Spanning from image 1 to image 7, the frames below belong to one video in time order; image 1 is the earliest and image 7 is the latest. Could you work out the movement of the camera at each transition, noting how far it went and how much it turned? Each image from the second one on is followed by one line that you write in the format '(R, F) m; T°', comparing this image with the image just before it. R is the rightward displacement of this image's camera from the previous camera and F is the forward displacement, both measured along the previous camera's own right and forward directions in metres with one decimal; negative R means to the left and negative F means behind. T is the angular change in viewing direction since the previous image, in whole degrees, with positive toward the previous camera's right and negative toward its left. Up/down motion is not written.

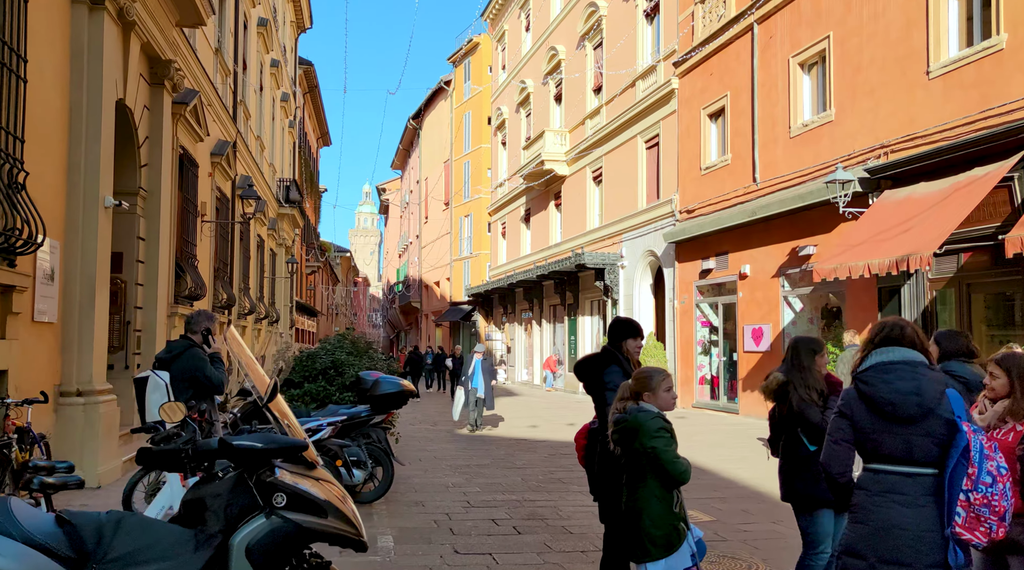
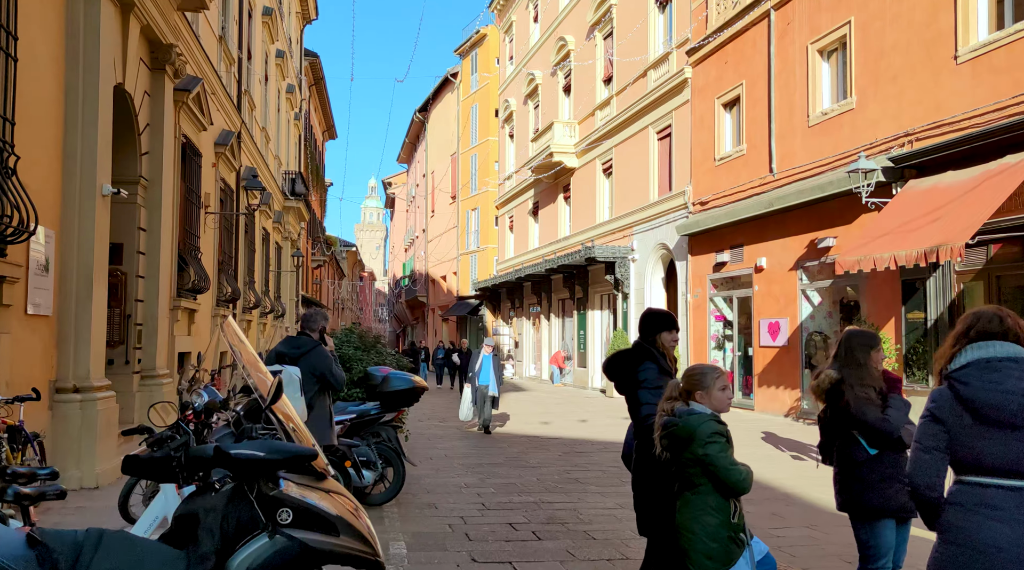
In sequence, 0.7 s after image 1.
(-0.1, +0.4) m; 0°
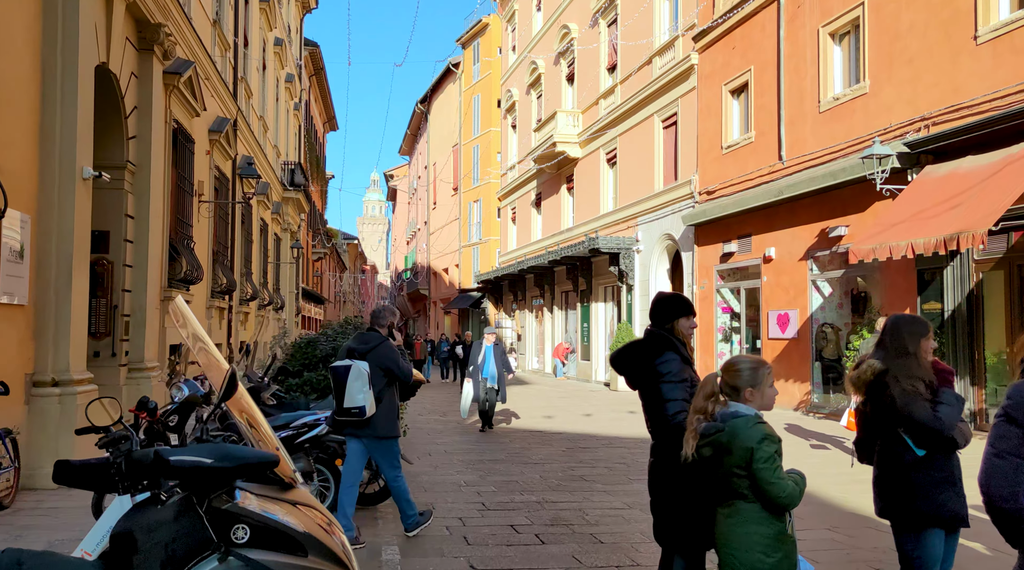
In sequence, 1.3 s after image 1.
(0.0, +0.4) m; 0°
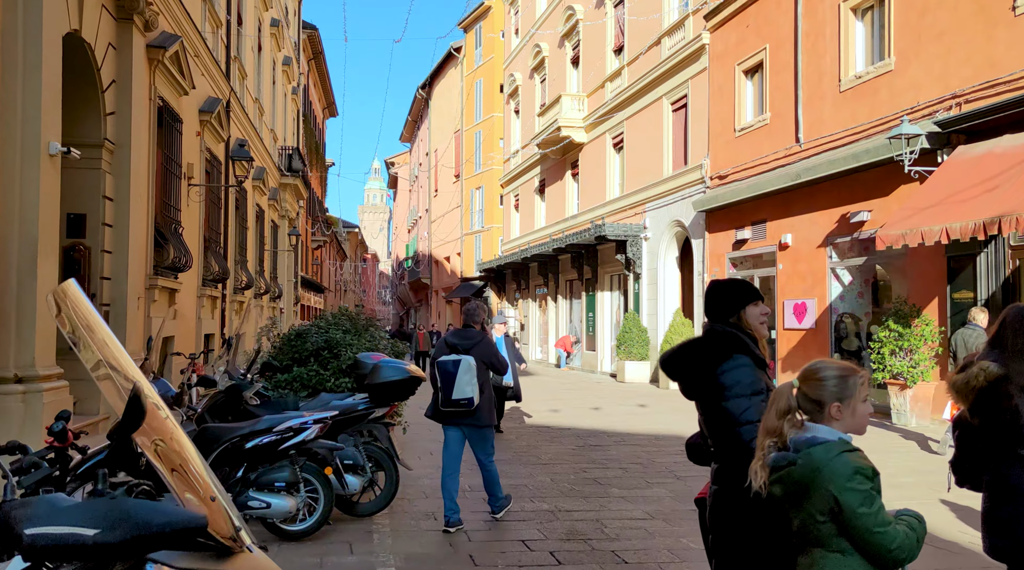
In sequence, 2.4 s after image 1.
(-0.1, +0.6) m; 0°
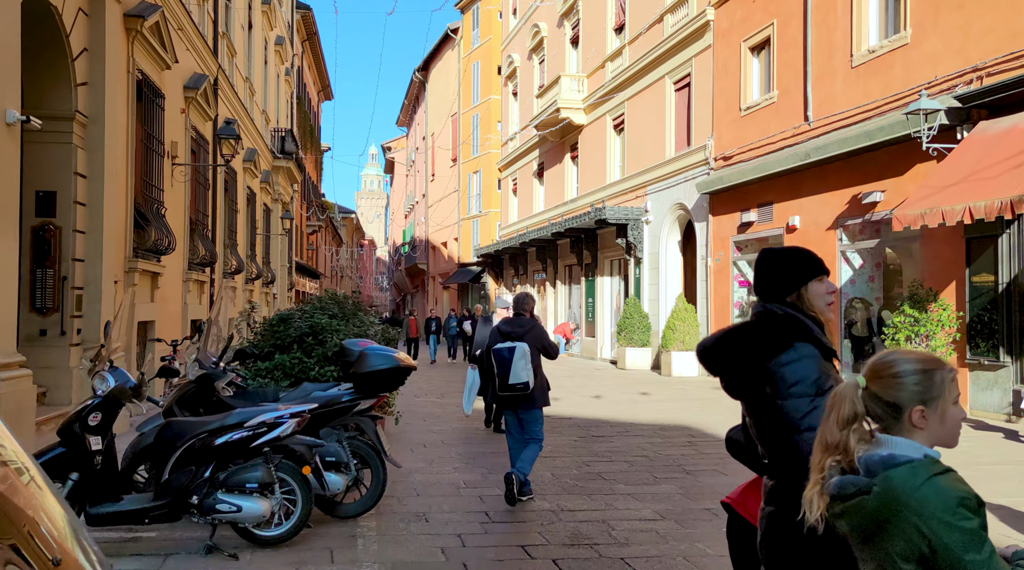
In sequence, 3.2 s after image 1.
(0.0, +0.5) m; 0°
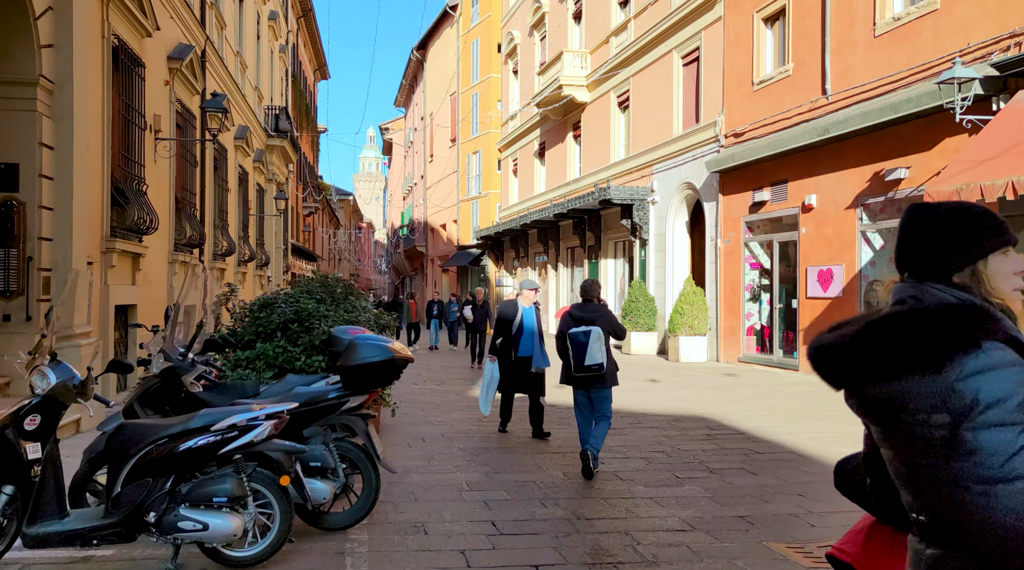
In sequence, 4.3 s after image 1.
(-0.1, +0.7) m; 0°
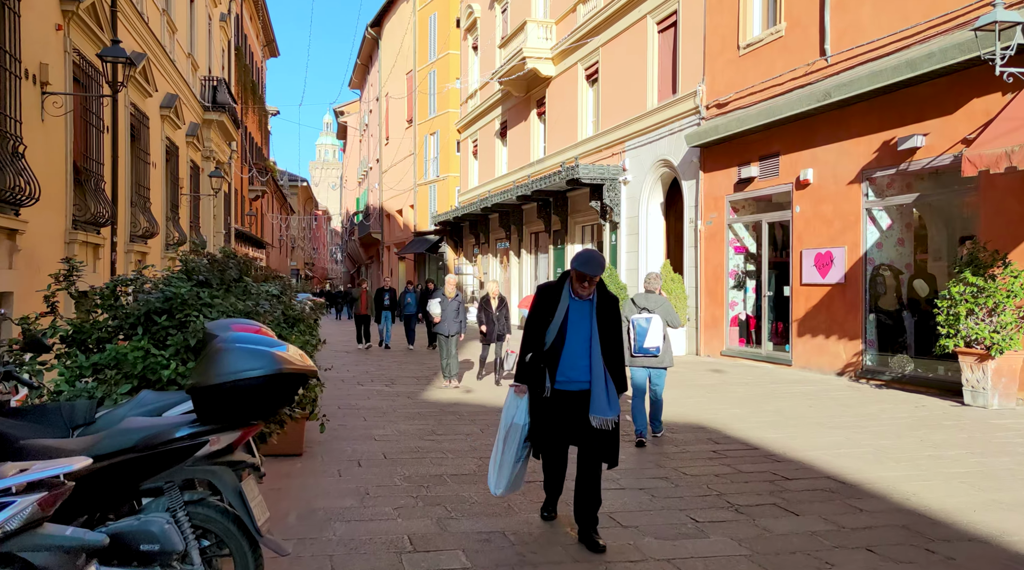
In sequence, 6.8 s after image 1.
(0.0, +1.7) m; +3°
